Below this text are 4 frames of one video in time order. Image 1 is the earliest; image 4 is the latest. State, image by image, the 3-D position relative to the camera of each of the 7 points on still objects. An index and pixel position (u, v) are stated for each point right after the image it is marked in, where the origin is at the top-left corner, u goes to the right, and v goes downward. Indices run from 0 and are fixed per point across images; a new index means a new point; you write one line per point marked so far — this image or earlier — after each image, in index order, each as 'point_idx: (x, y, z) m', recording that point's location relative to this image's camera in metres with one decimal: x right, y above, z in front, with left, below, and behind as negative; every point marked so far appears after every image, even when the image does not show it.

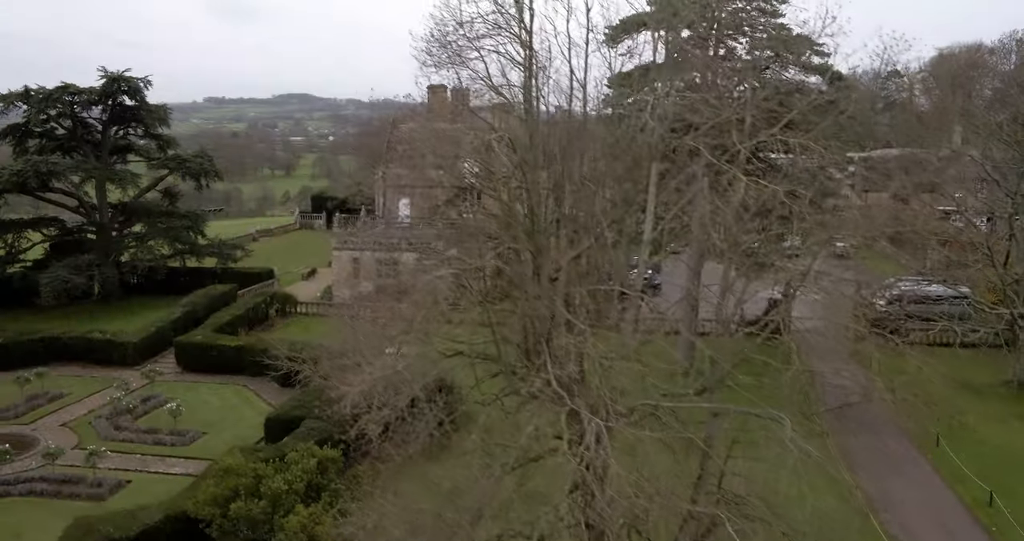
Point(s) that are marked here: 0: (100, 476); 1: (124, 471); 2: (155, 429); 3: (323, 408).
0: (-9.3, -4.6, +16.9) m
1: (-9.0, -4.6, +17.3) m
2: (-9.5, -4.2, +19.9) m
3: (-4.5, -3.3, +18.1) m
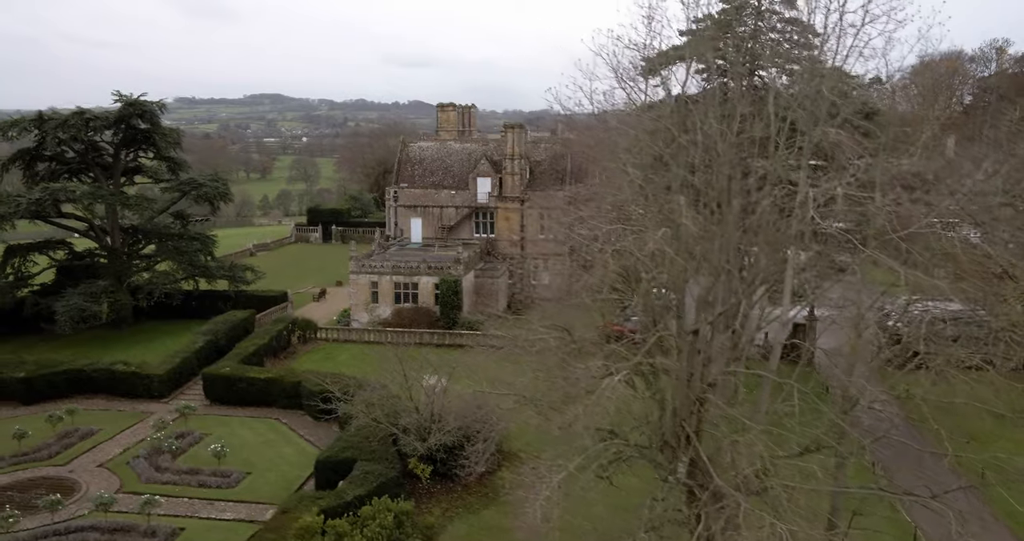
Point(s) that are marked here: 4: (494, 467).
0: (-8.0, -5.6, +16.7) m
1: (-7.7, -5.7, +17.1) m
2: (-8.3, -5.2, +19.6) m
3: (-3.3, -4.3, +18.0) m
4: (-0.5, -5.1, +19.3) m
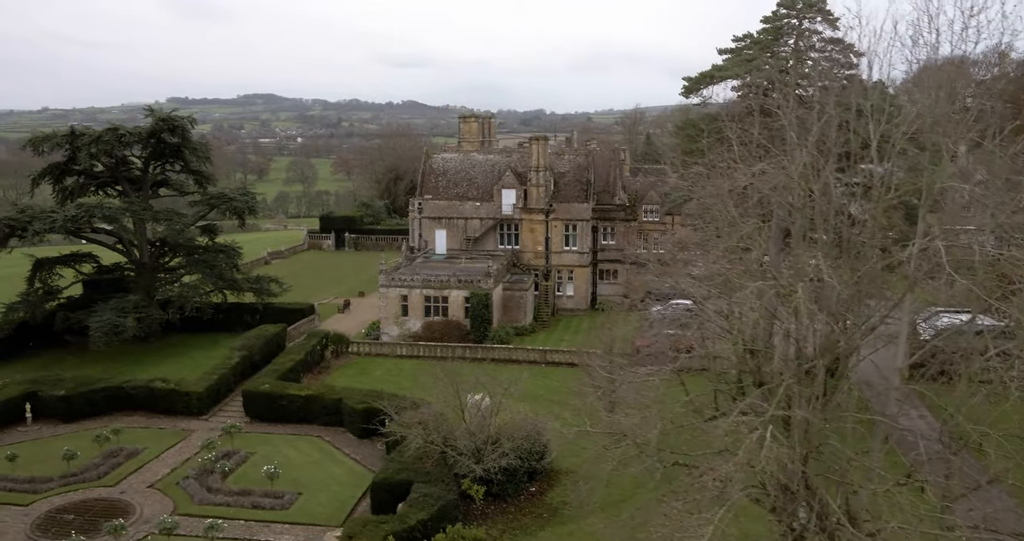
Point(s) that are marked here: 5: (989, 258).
0: (-6.6, -6.2, +16.8) m
1: (-6.3, -6.2, +17.2) m
2: (-6.9, -5.8, +19.7) m
3: (-1.9, -4.9, +18.1) m
4: (+0.8, -5.6, +19.5) m
5: (+6.1, +0.2, +9.7) m
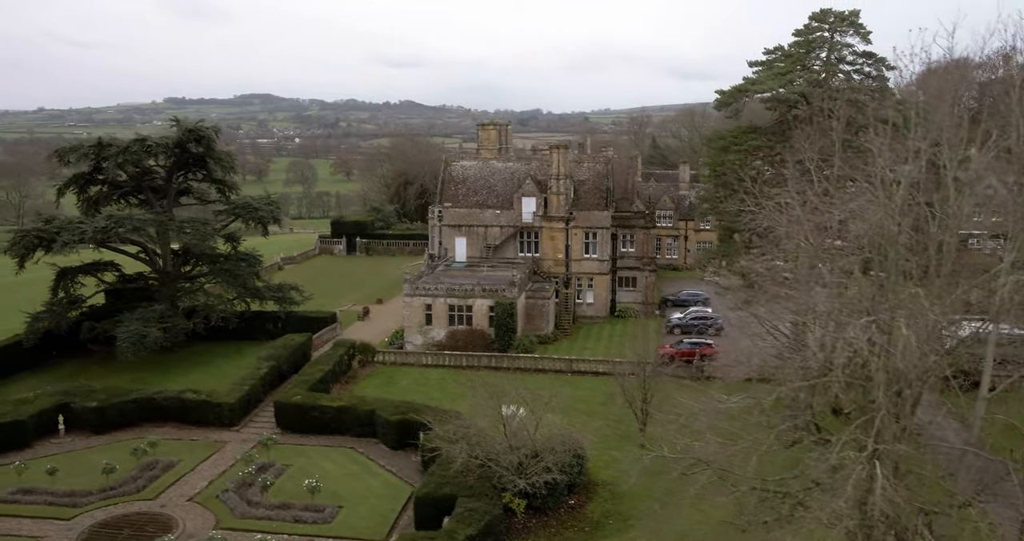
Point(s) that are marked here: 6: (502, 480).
0: (-5.6, -6.6, +16.9) m
1: (-5.3, -6.6, +17.3) m
2: (-5.9, -6.2, +19.8) m
3: (-0.9, -5.3, +18.2) m
4: (+1.9, -6.0, +19.6) m
5: (+7.2, -0.2, +9.8) m
6: (-0.3, -5.2, +18.5) m
